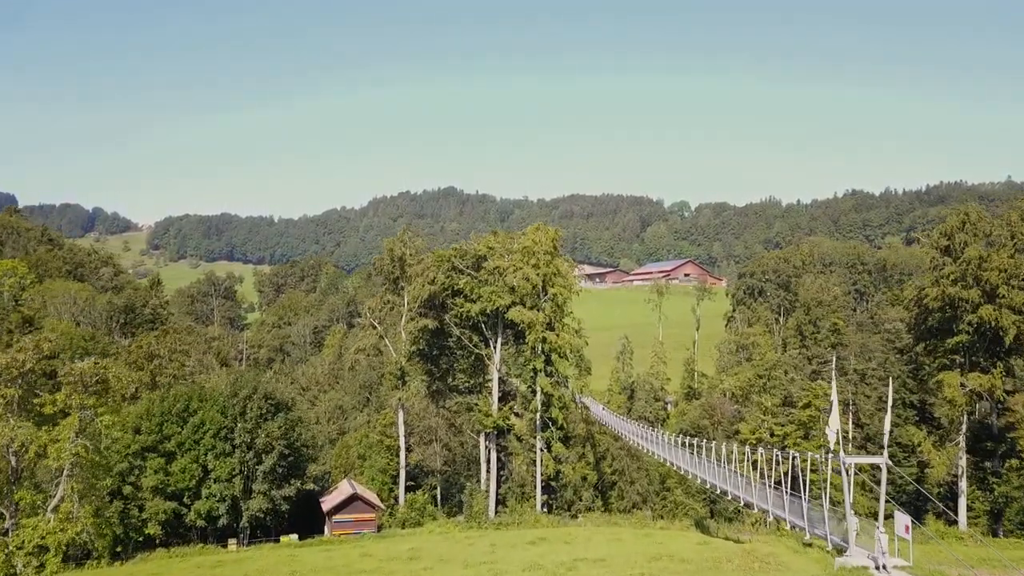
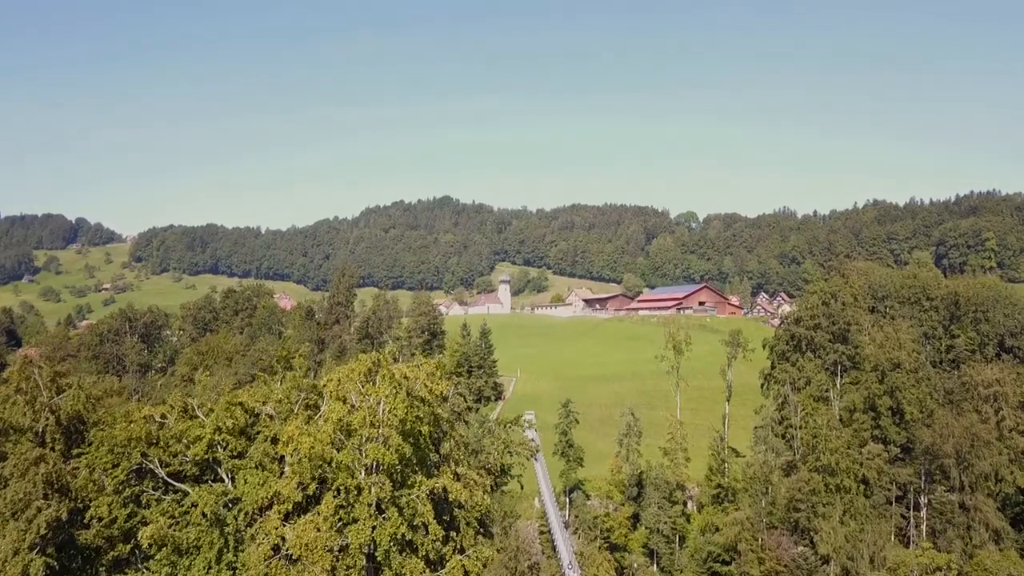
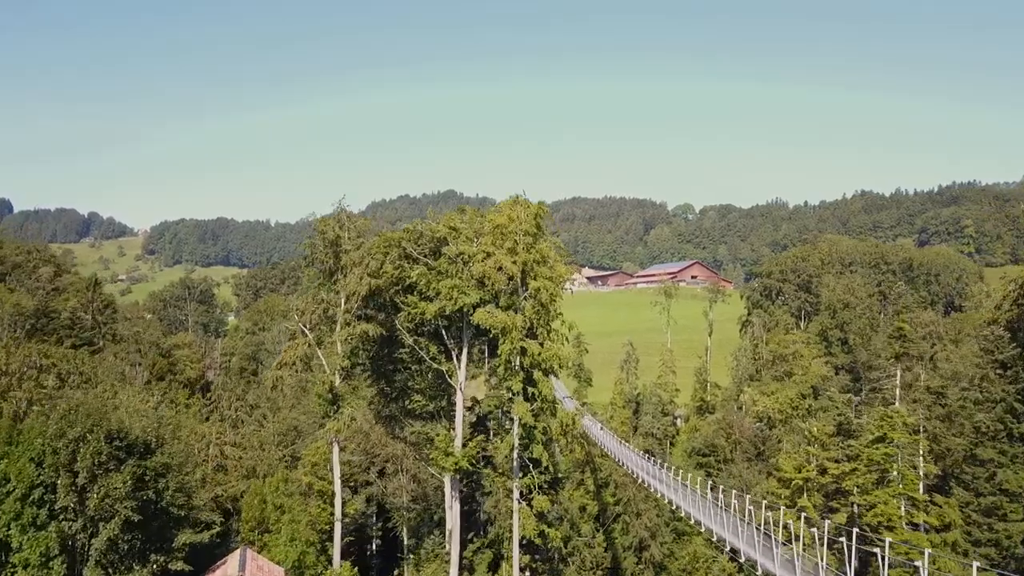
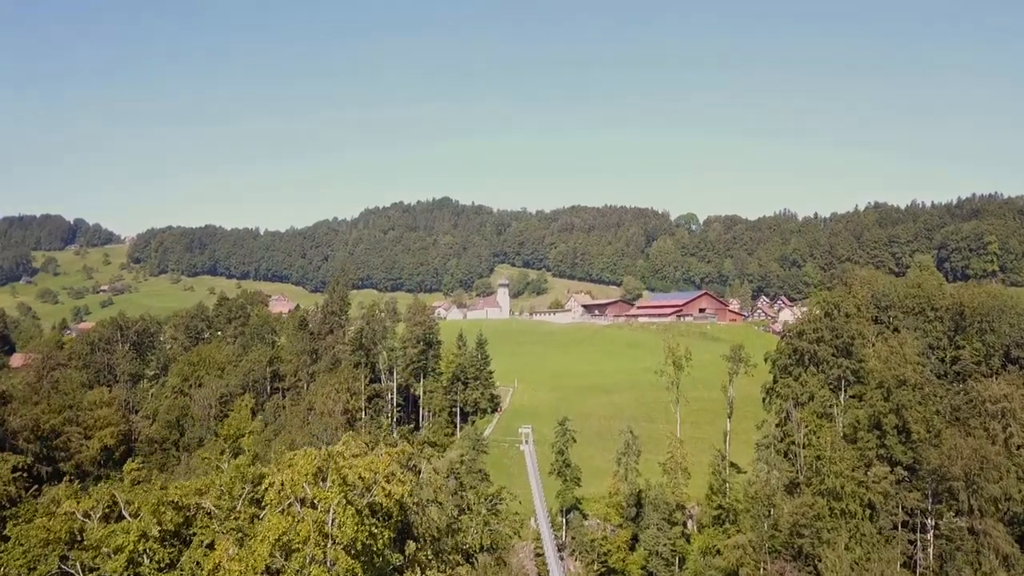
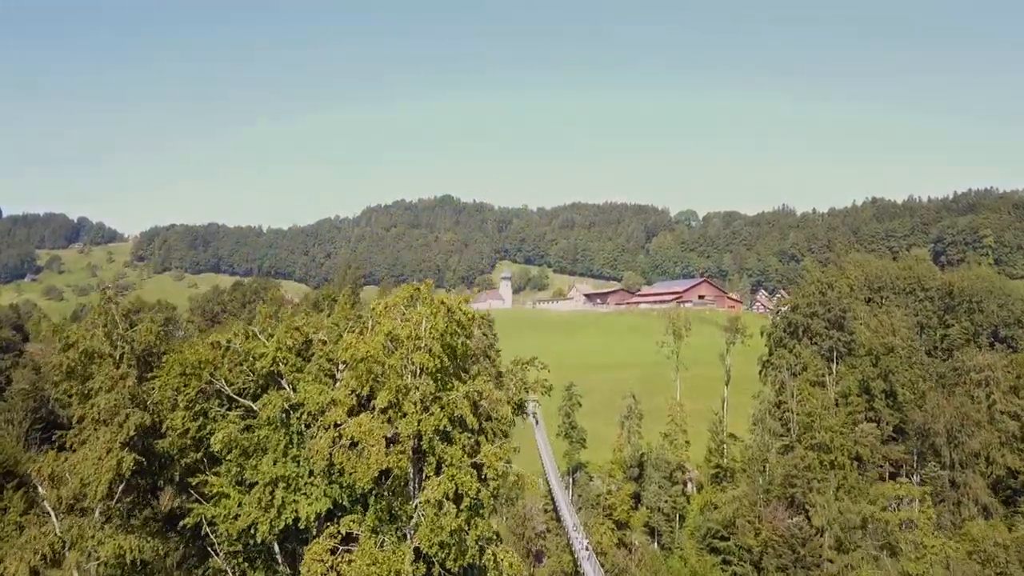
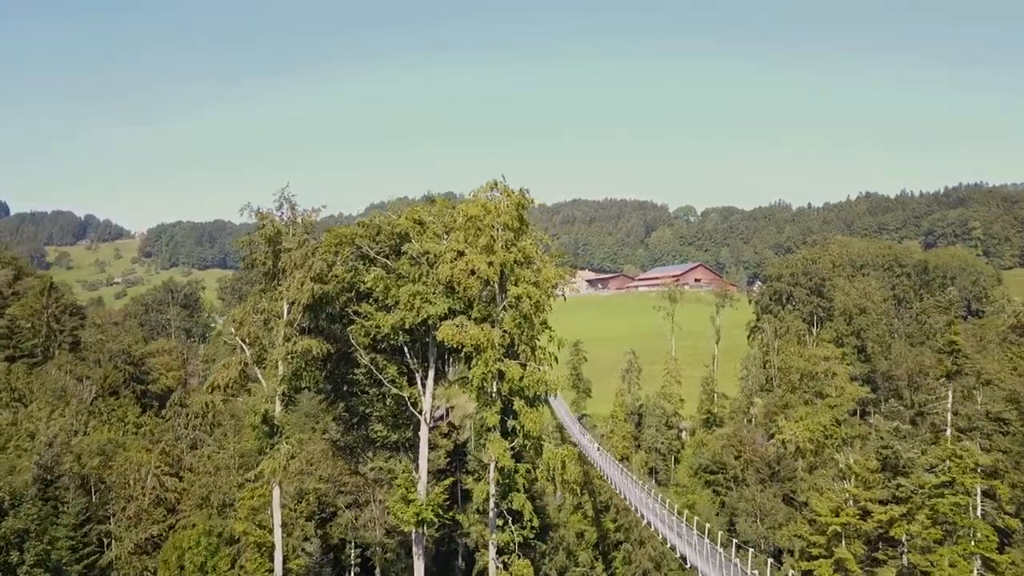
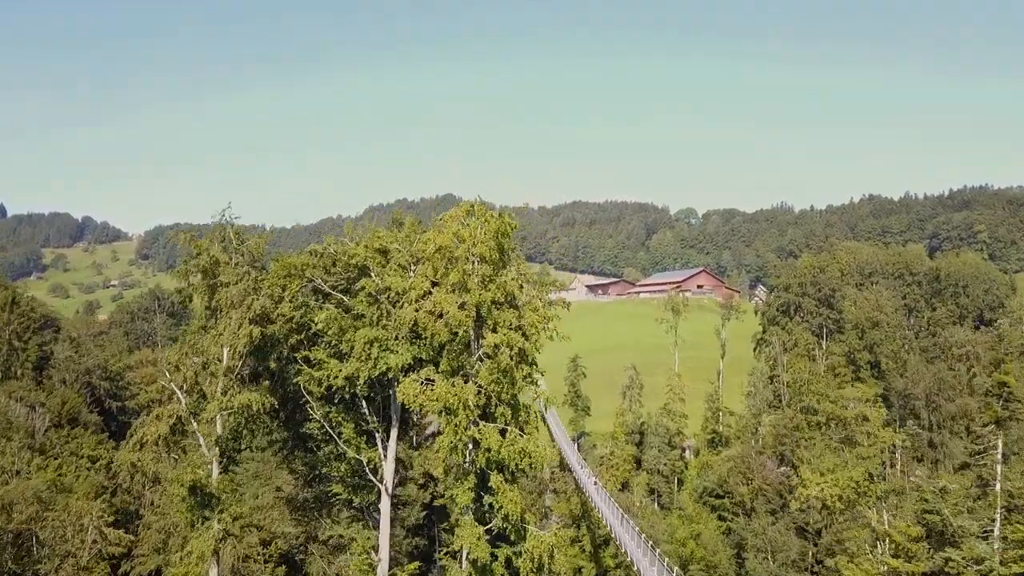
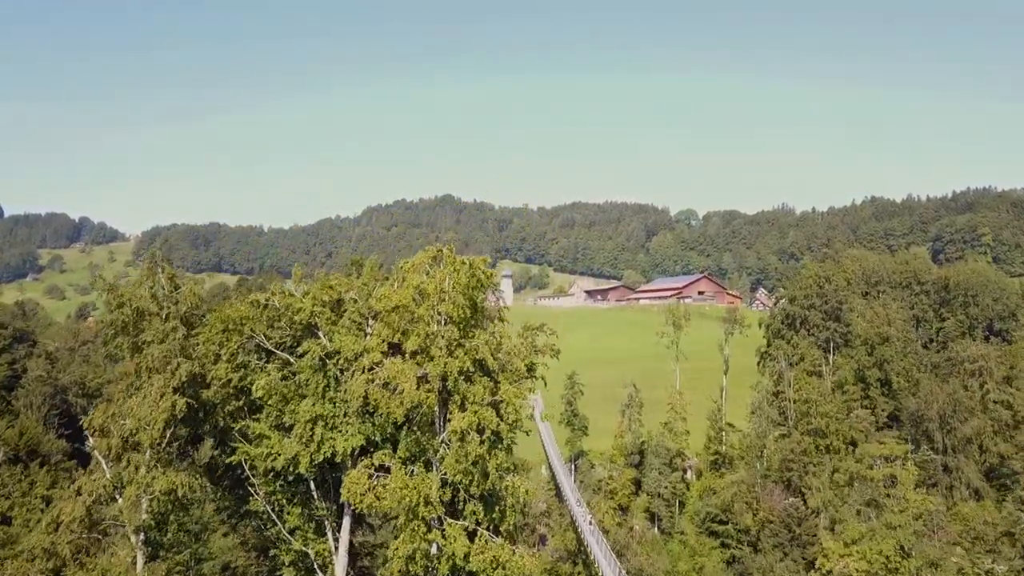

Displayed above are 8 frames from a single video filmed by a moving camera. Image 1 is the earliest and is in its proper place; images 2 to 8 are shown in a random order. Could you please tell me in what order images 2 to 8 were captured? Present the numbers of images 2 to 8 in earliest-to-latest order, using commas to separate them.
3, 6, 7, 8, 5, 2, 4
